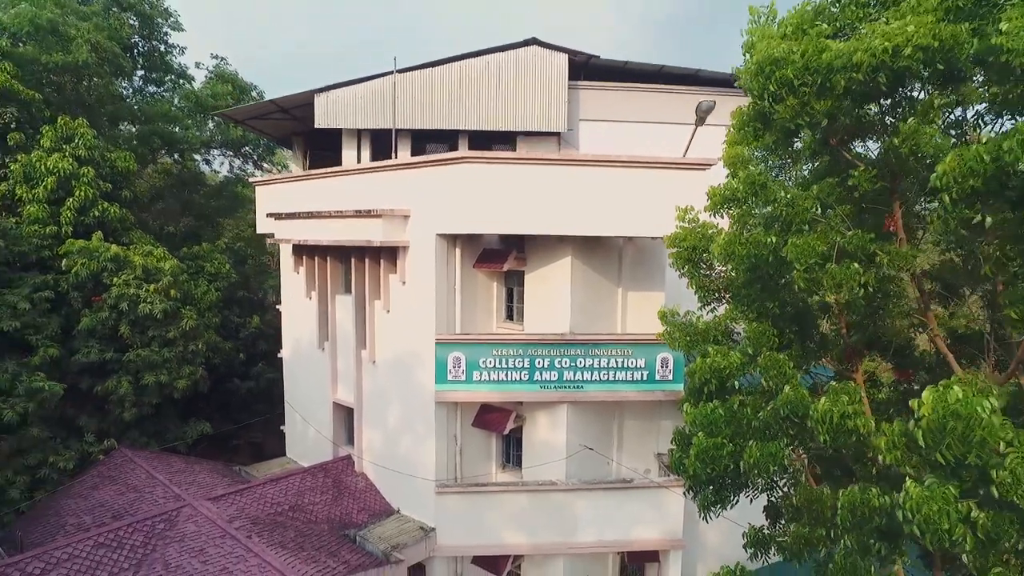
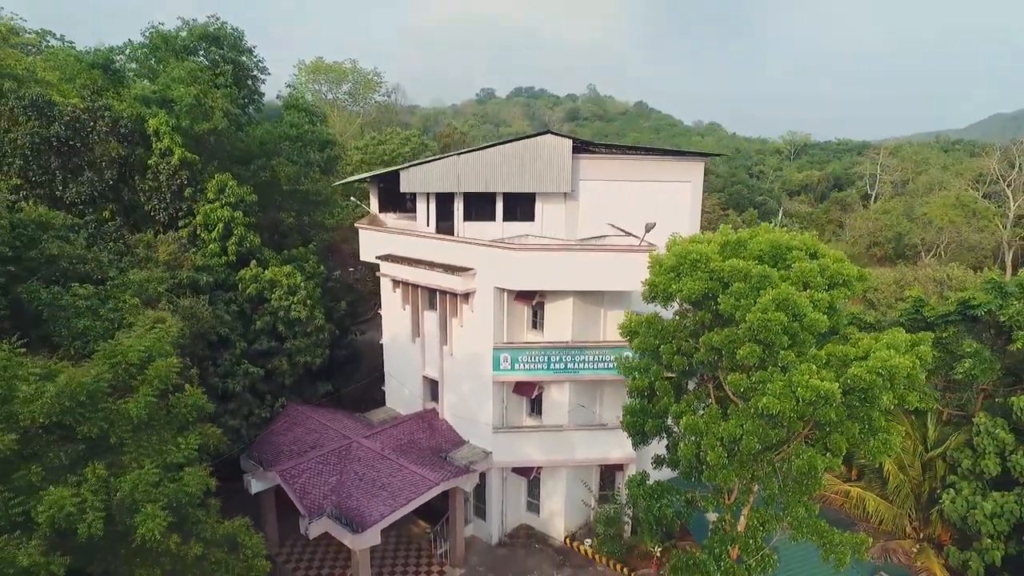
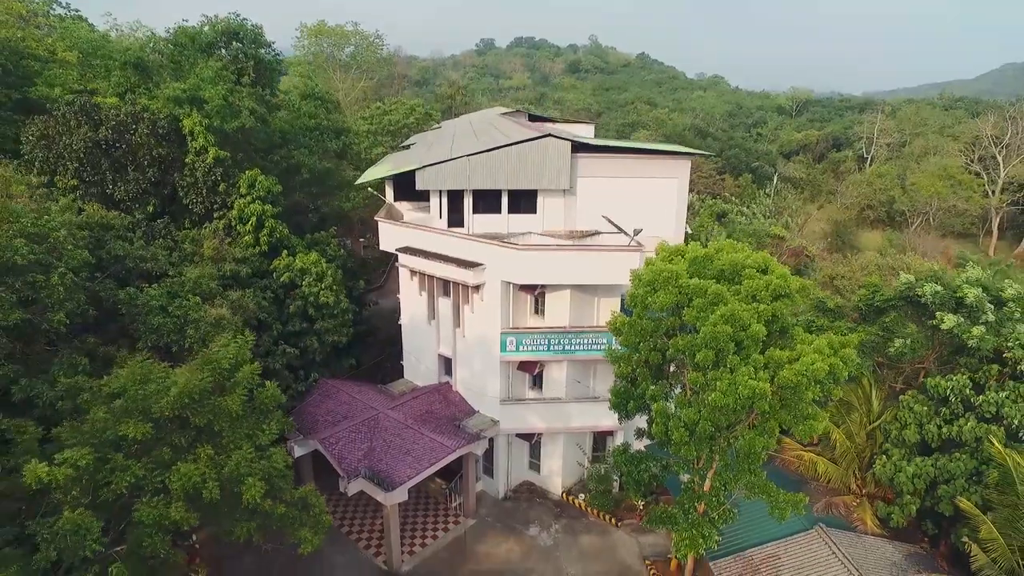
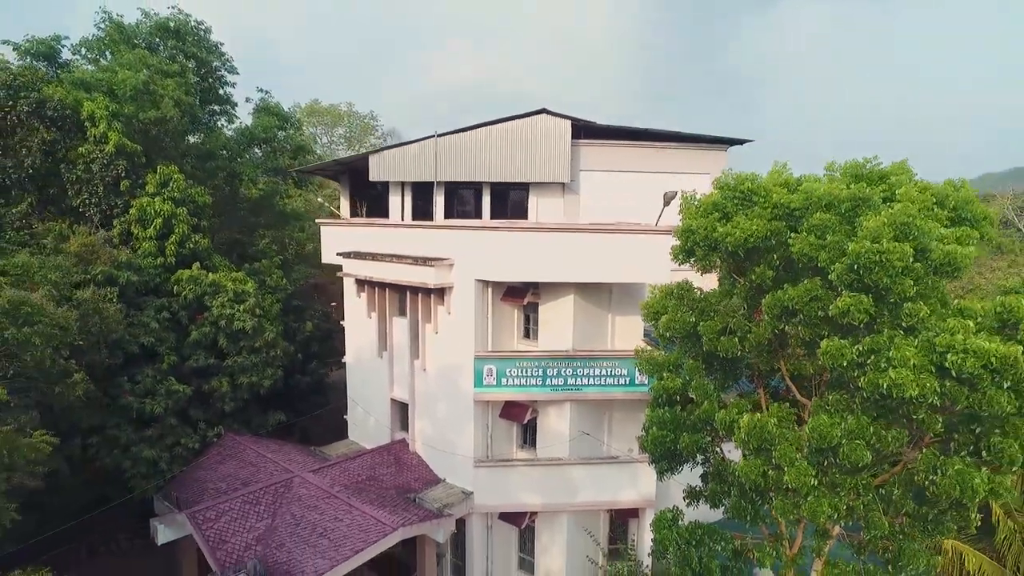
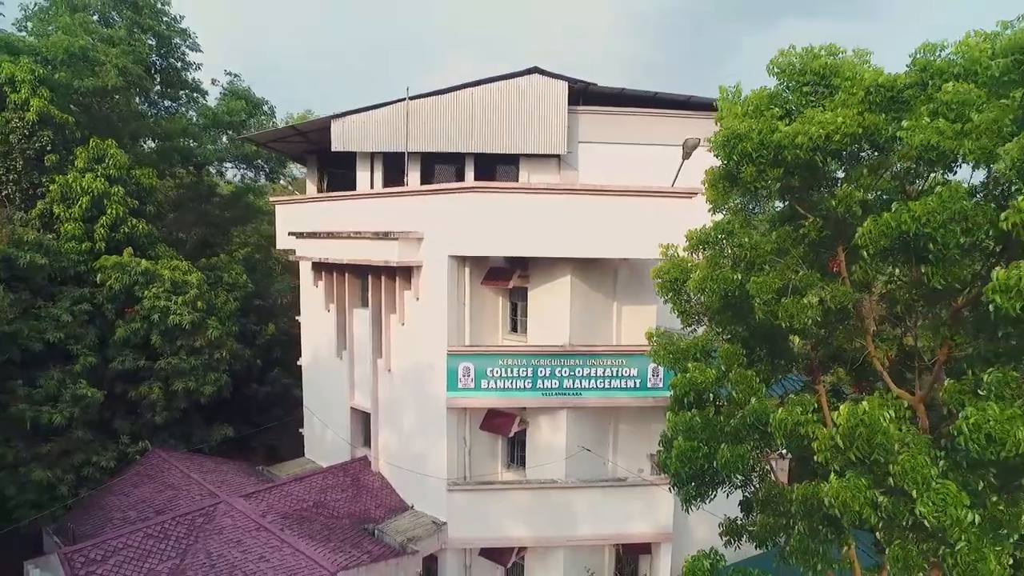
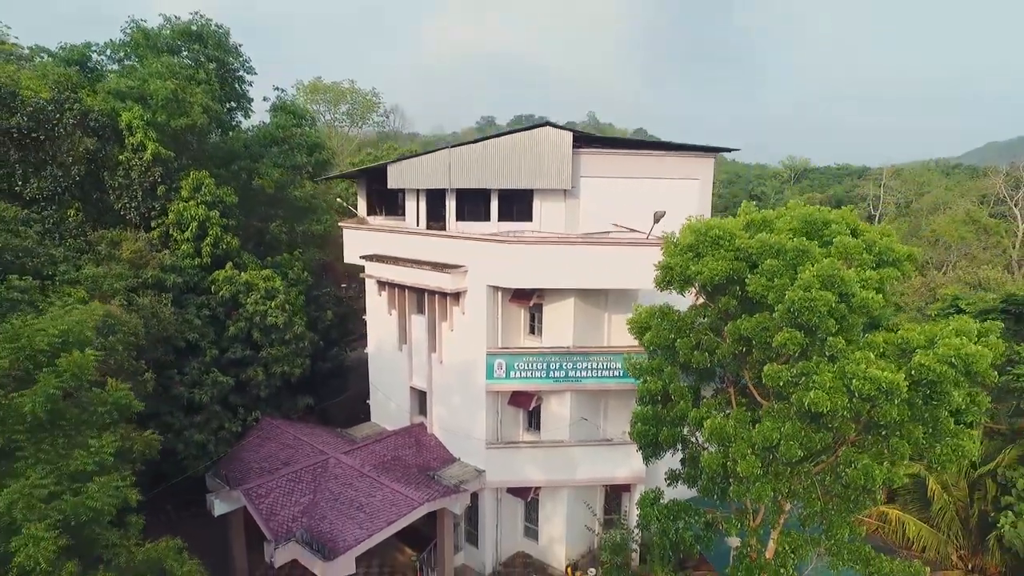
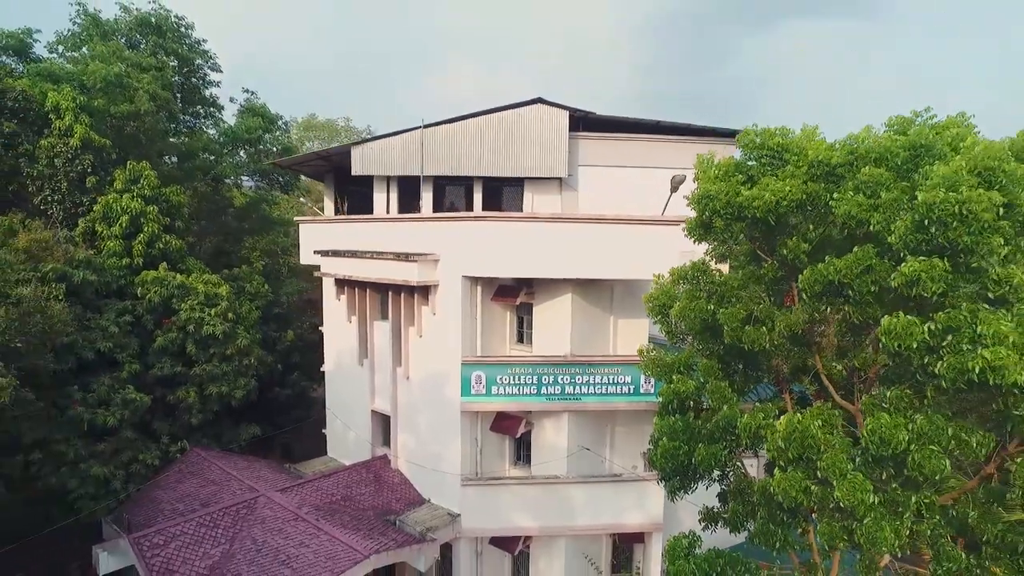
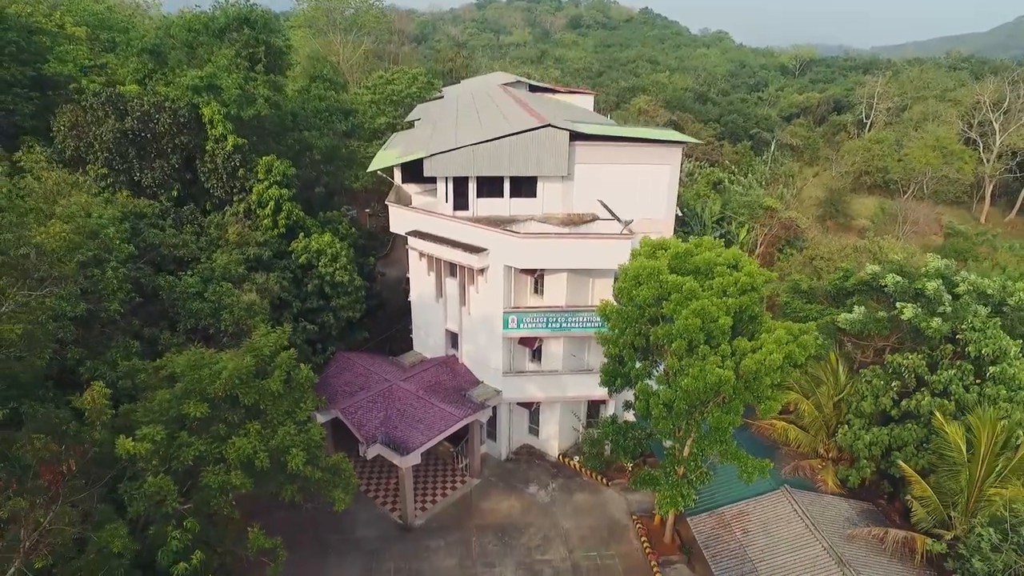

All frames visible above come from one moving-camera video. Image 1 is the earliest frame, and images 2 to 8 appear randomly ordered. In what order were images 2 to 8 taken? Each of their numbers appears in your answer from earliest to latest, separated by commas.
5, 7, 4, 6, 2, 3, 8
